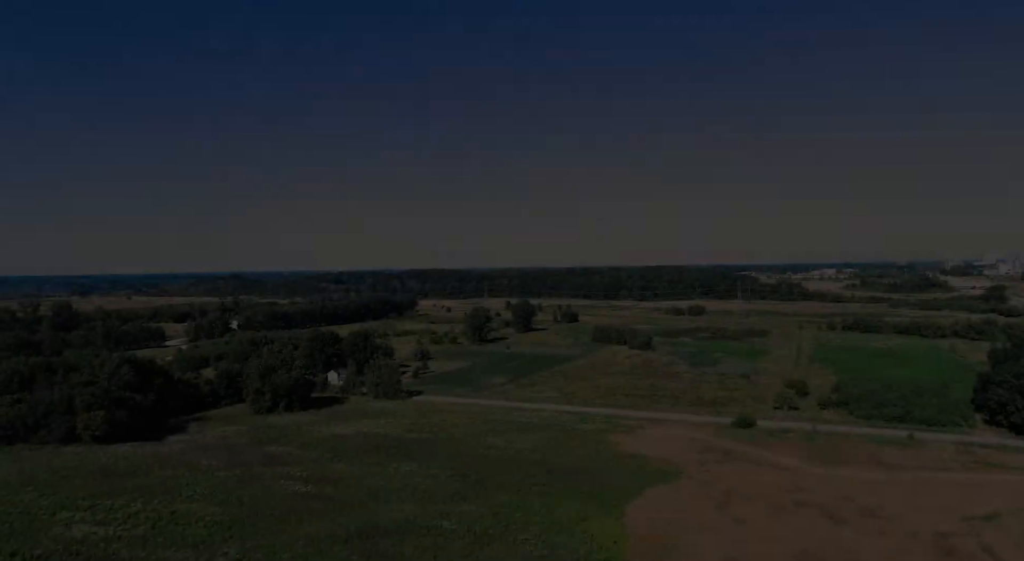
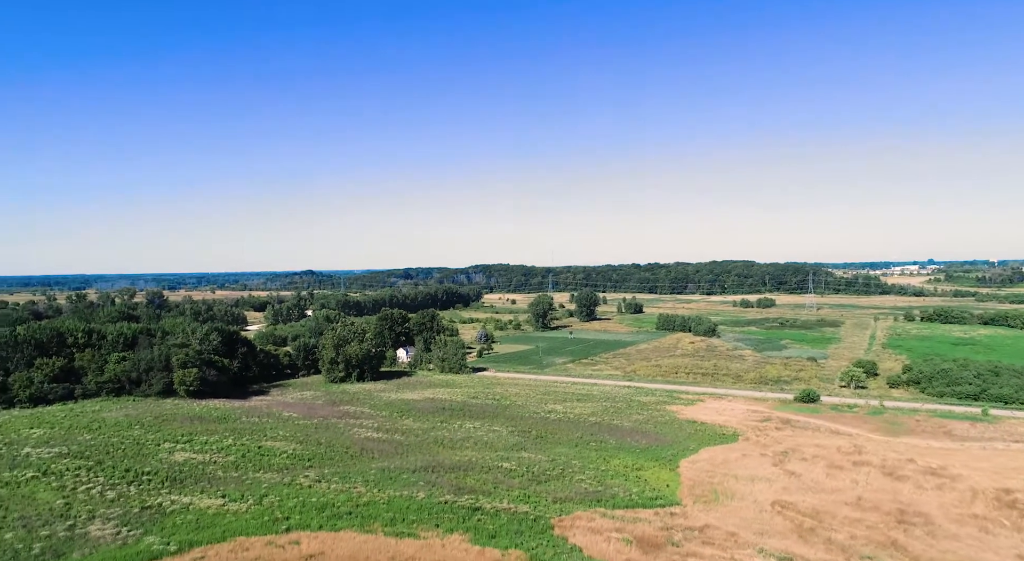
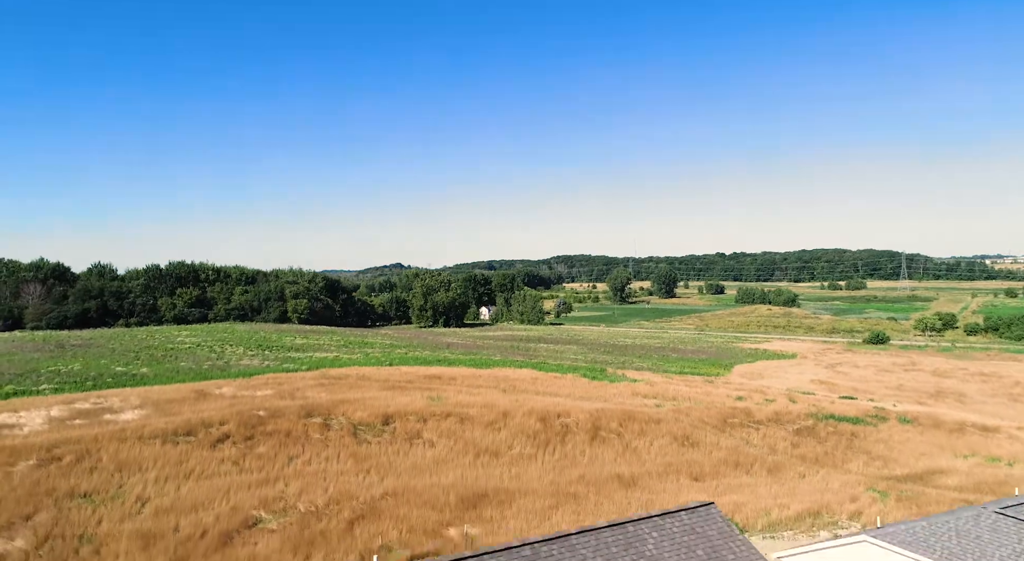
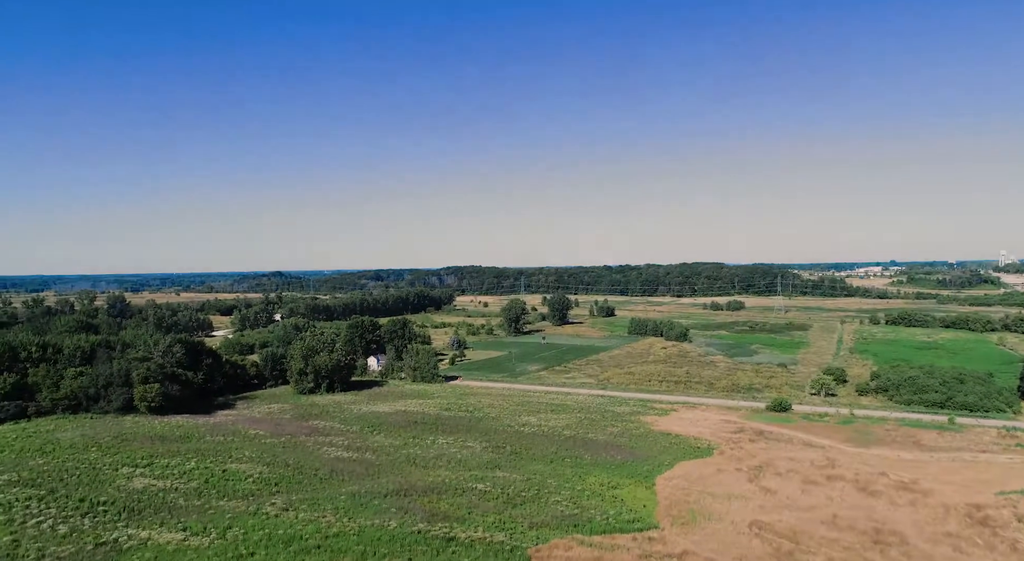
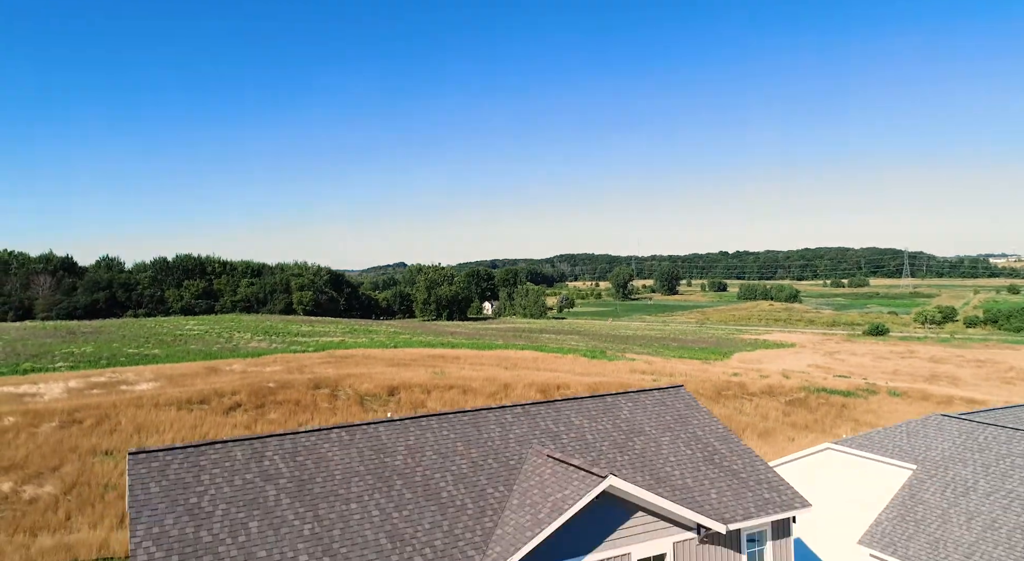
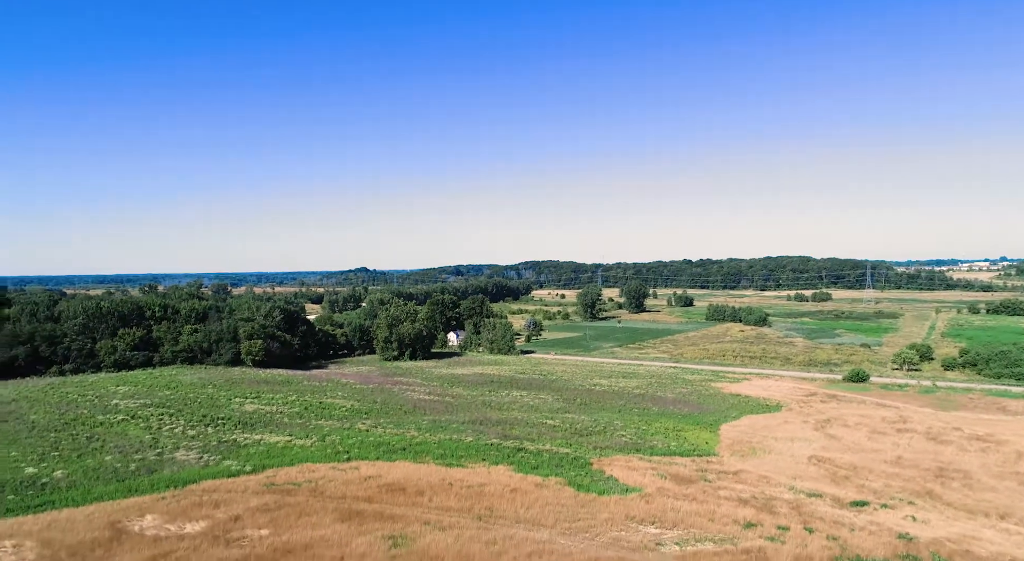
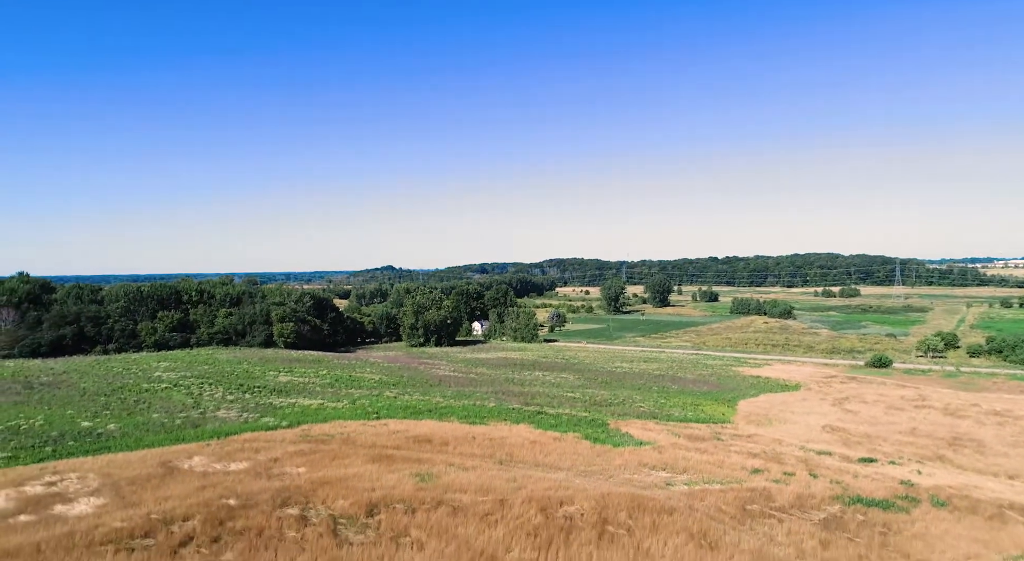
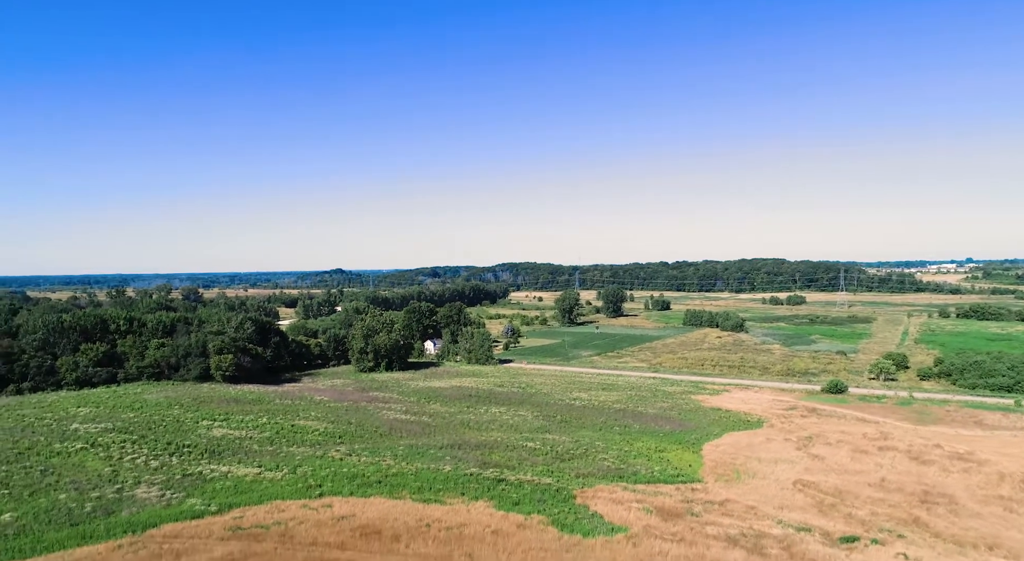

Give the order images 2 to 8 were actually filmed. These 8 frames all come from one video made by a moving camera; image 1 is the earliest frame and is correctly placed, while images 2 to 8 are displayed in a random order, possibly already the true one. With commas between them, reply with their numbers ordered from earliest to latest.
4, 2, 8, 6, 7, 3, 5
